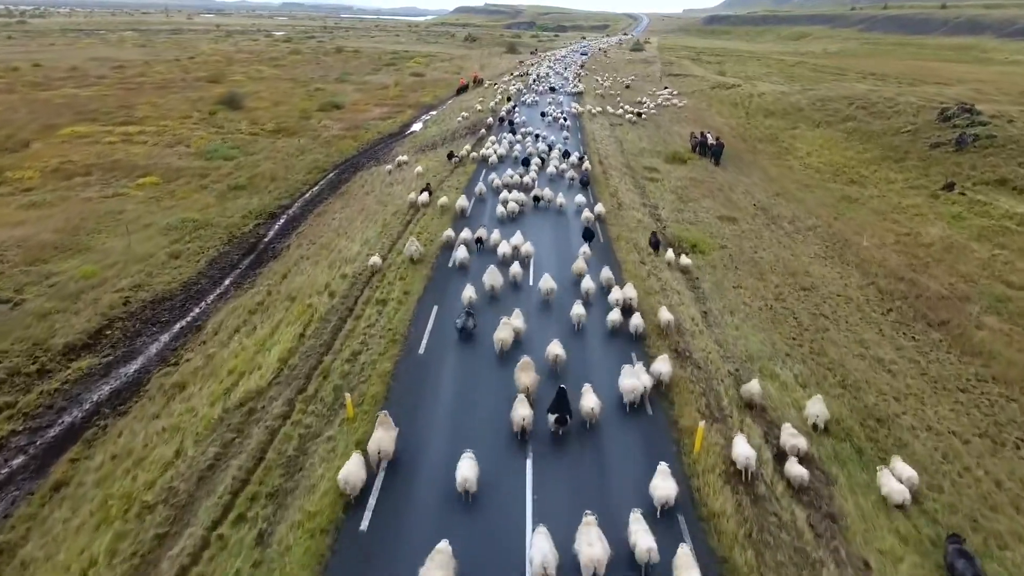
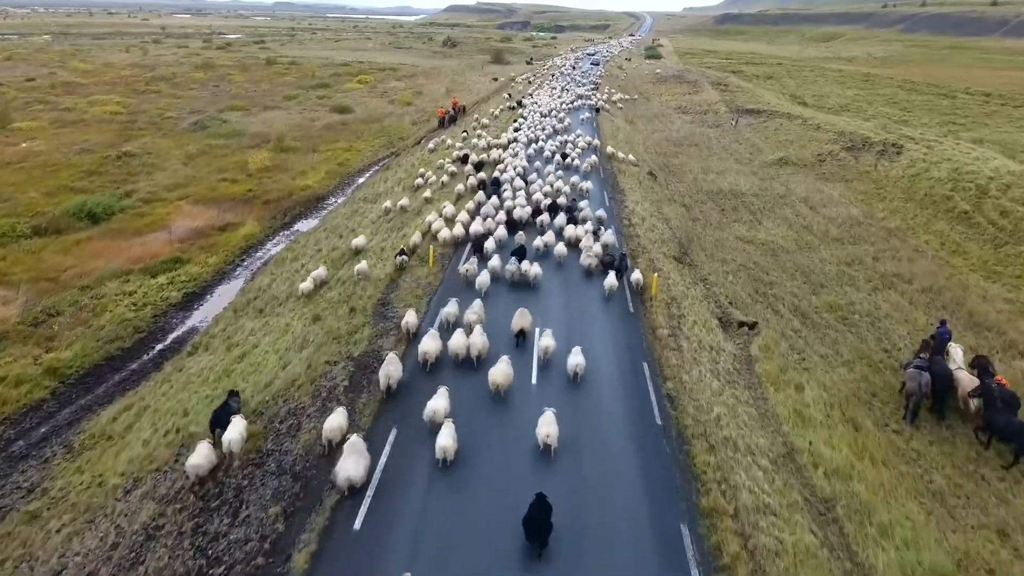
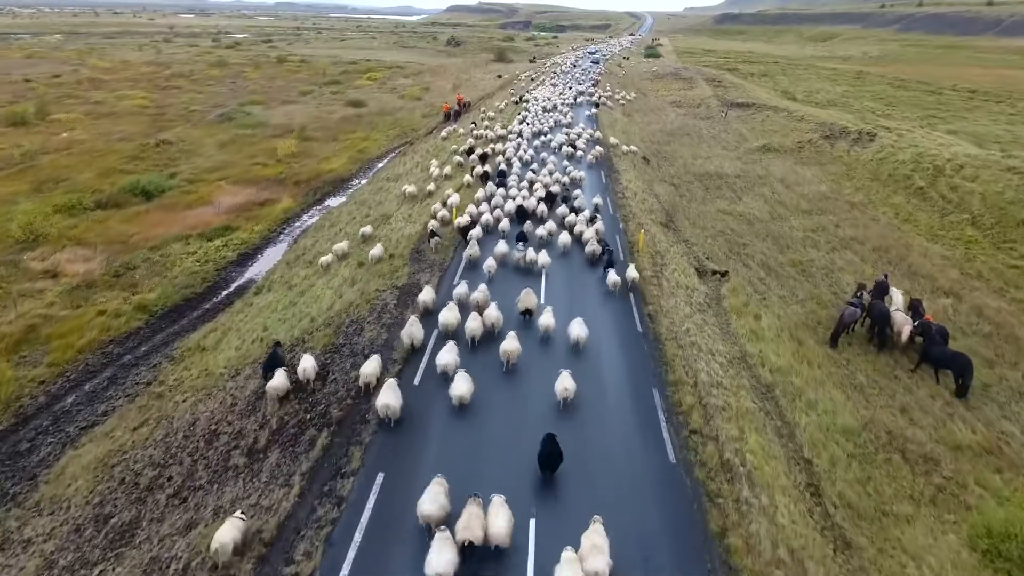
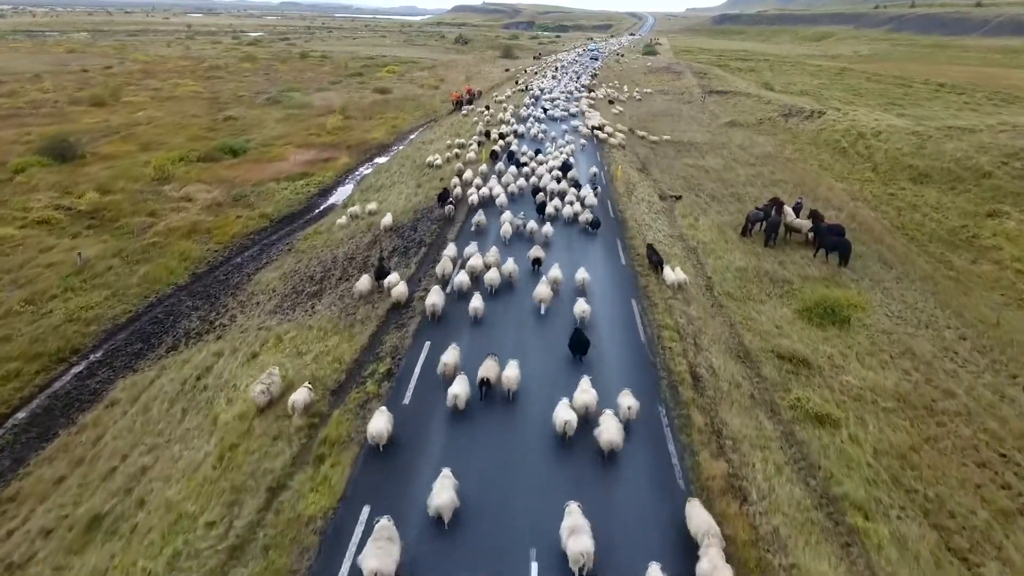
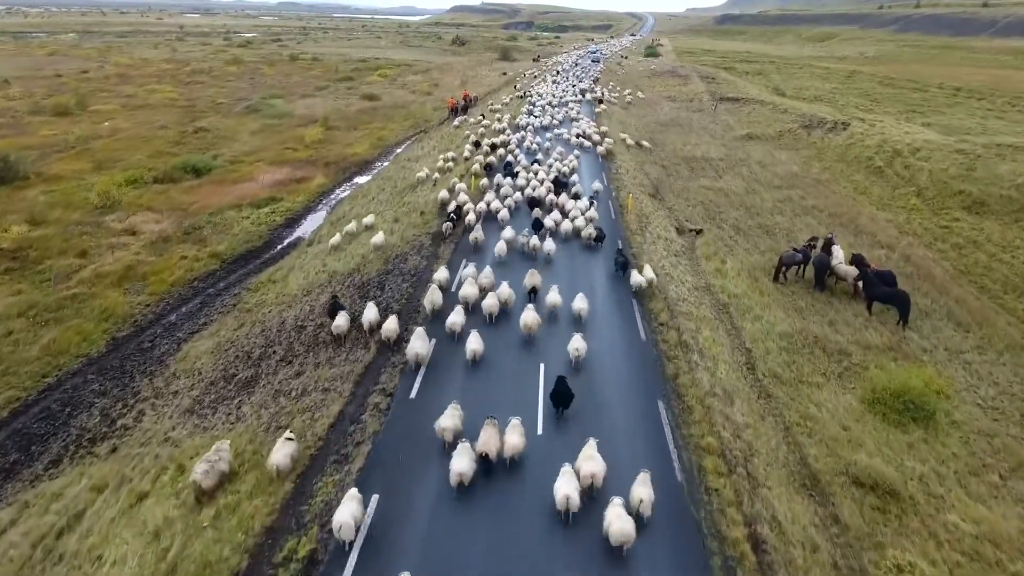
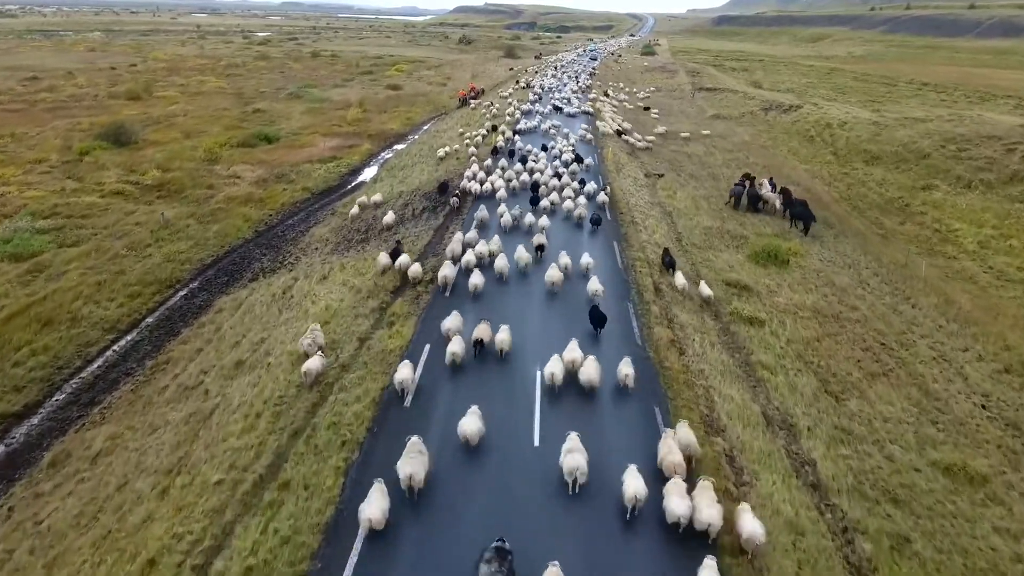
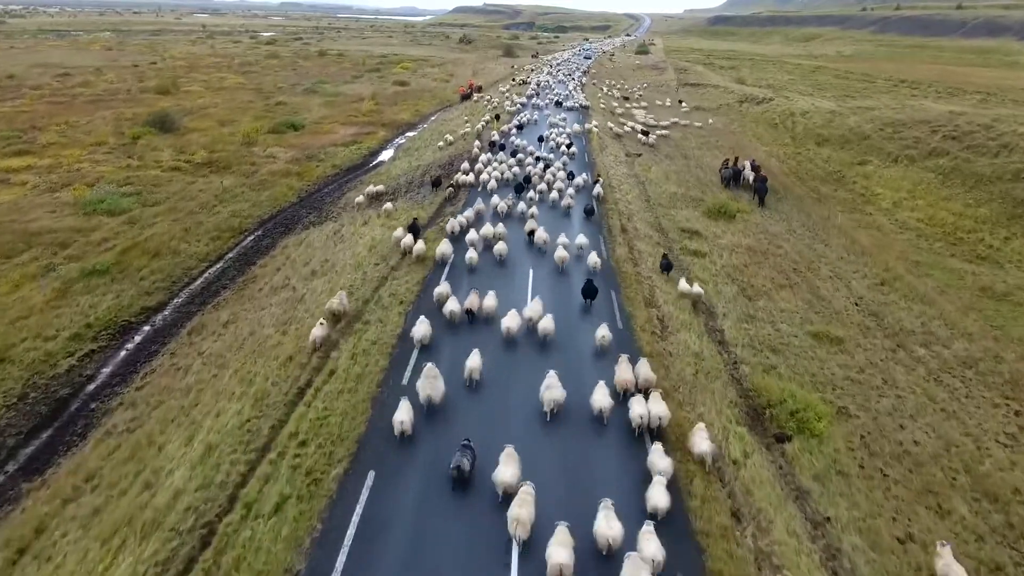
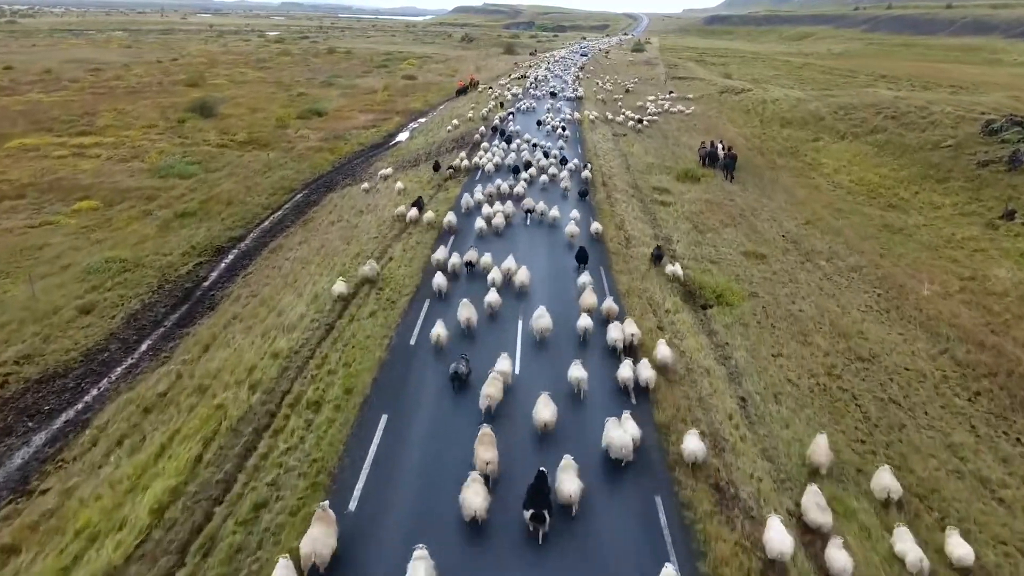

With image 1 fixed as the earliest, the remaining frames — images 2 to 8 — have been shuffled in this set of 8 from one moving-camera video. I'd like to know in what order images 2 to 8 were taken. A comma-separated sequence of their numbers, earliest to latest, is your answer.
8, 7, 6, 4, 5, 3, 2
